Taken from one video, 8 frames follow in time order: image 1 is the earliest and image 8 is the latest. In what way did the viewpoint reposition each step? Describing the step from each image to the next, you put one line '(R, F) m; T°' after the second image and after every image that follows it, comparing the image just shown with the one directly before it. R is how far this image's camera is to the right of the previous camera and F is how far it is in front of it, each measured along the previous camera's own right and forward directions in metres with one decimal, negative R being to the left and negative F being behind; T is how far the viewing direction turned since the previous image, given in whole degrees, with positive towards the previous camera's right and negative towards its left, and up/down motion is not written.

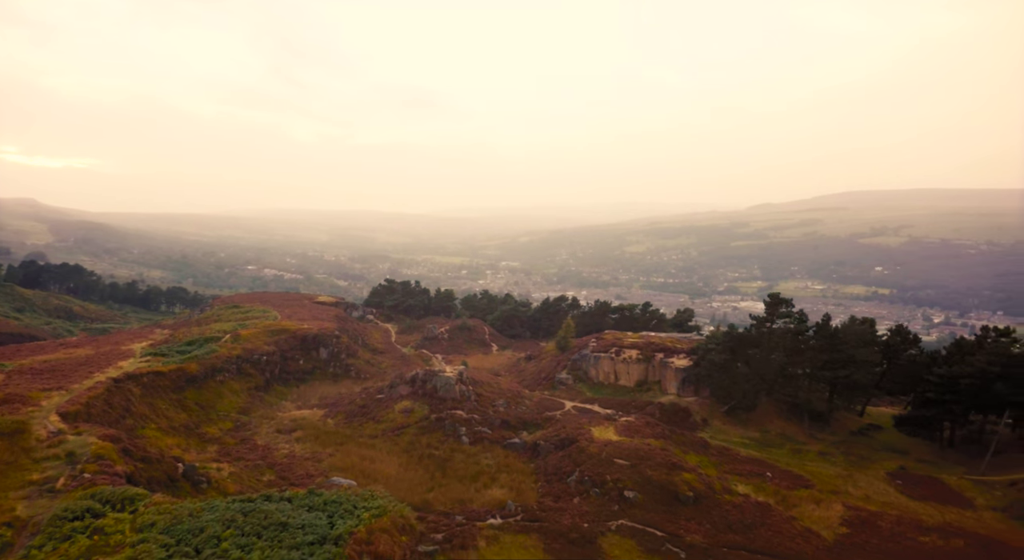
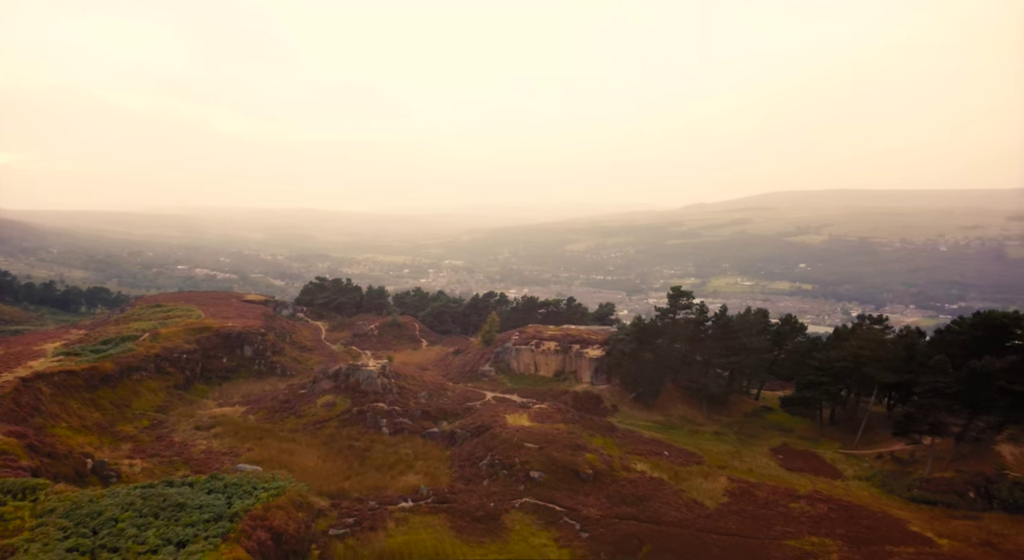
(+1.7, -2.0) m; +5°
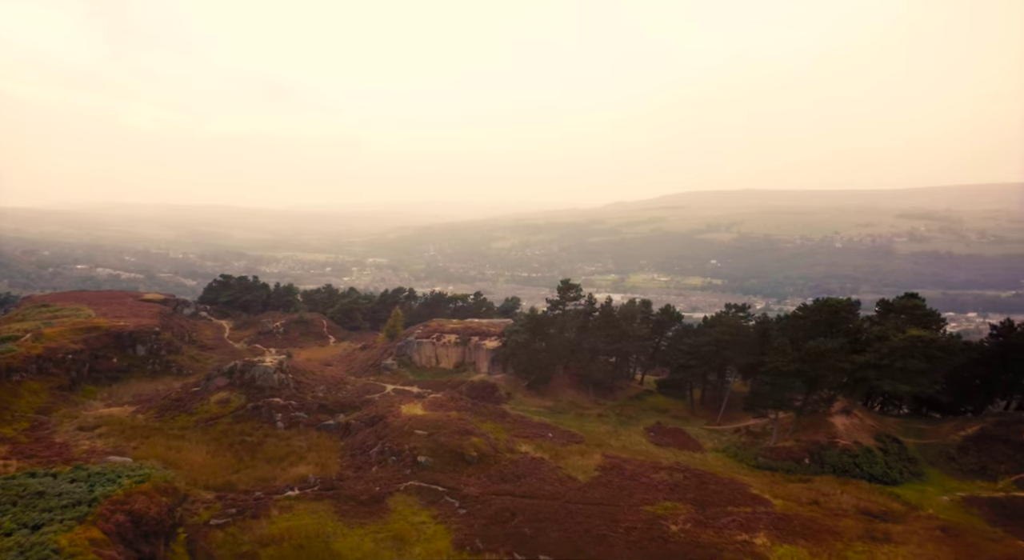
(+2.1, -2.0) m; +7°
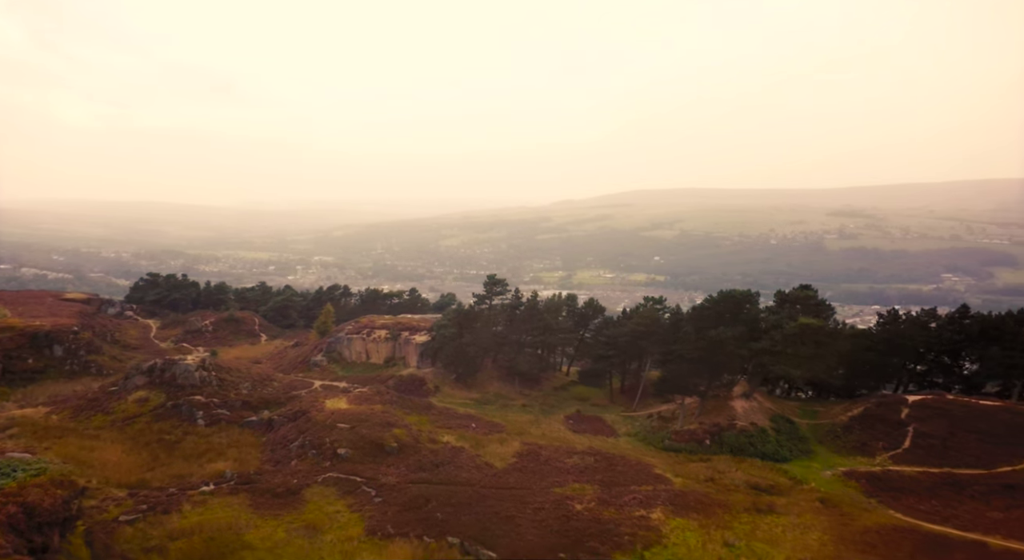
(+1.6, -1.0) m; +5°
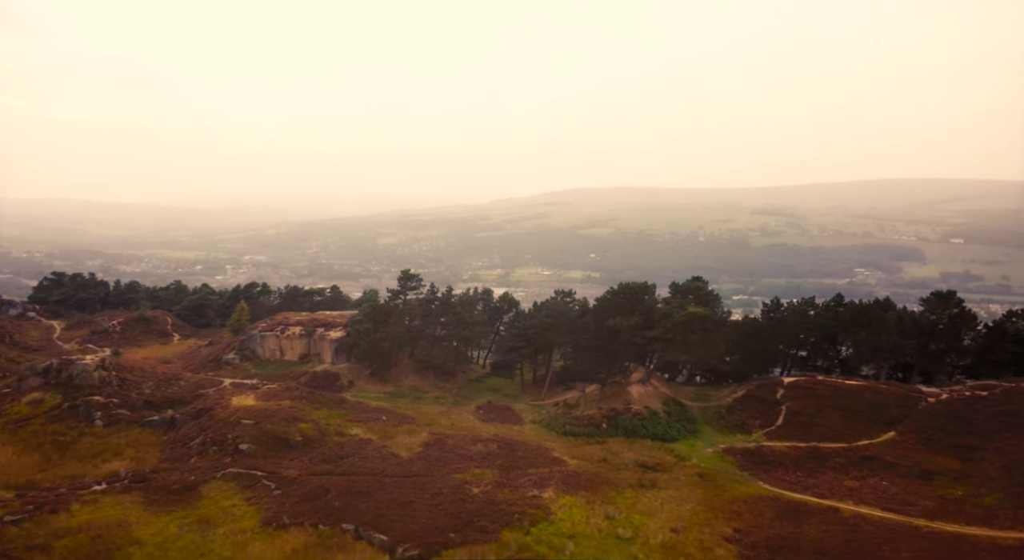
(+1.7, -1.0) m; +6°
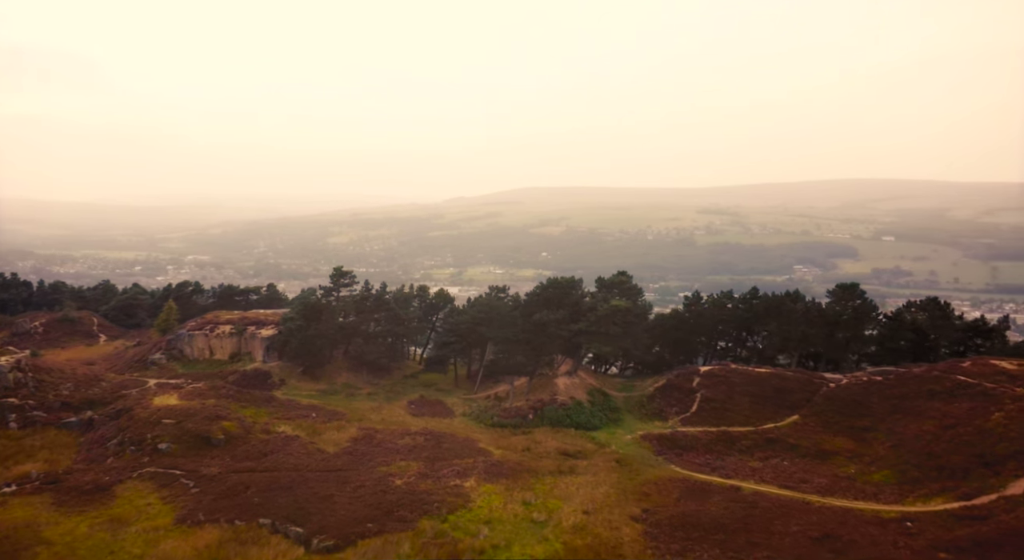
(+1.3, -0.6) m; +4°
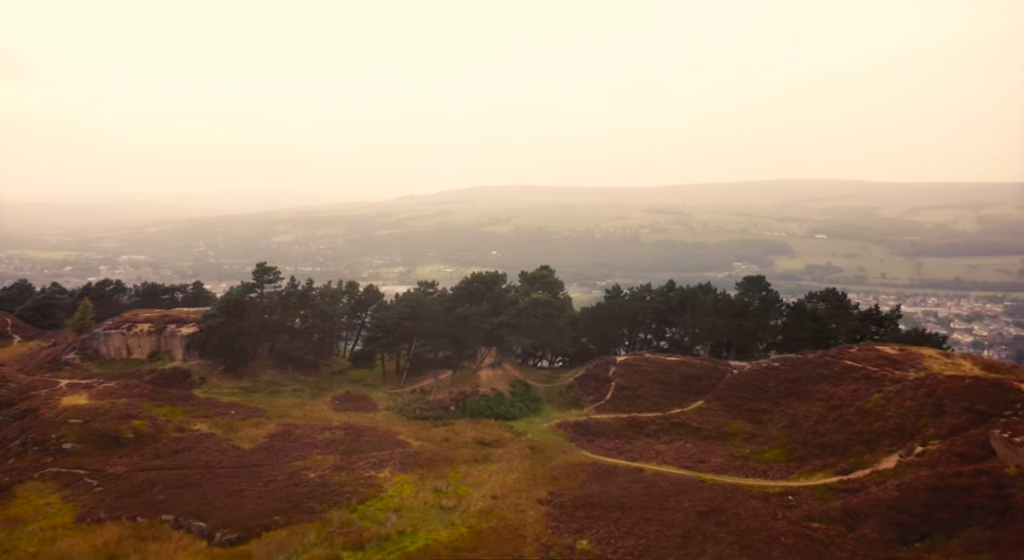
(+1.4, -0.5) m; +5°
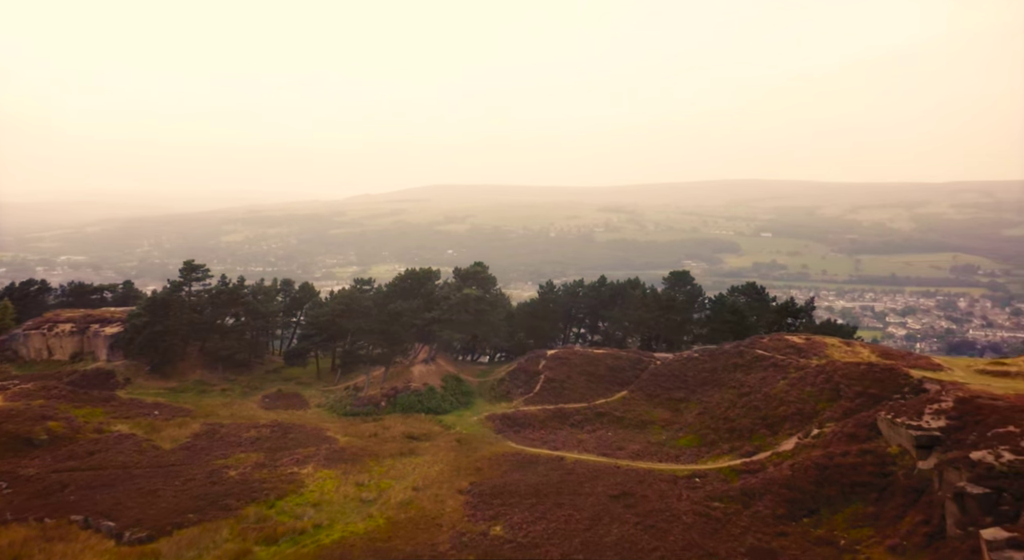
(+1.3, -0.3) m; +4°
